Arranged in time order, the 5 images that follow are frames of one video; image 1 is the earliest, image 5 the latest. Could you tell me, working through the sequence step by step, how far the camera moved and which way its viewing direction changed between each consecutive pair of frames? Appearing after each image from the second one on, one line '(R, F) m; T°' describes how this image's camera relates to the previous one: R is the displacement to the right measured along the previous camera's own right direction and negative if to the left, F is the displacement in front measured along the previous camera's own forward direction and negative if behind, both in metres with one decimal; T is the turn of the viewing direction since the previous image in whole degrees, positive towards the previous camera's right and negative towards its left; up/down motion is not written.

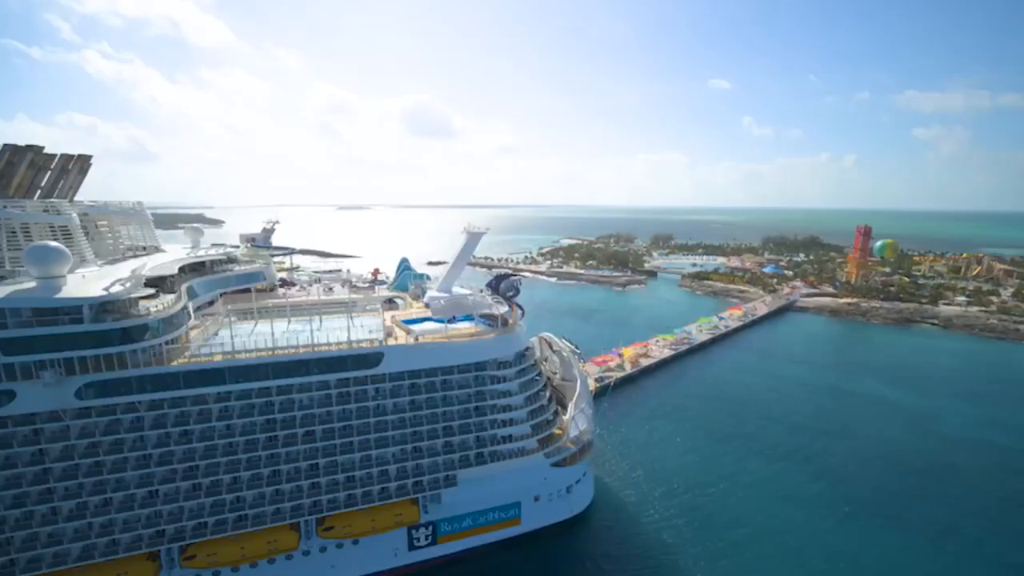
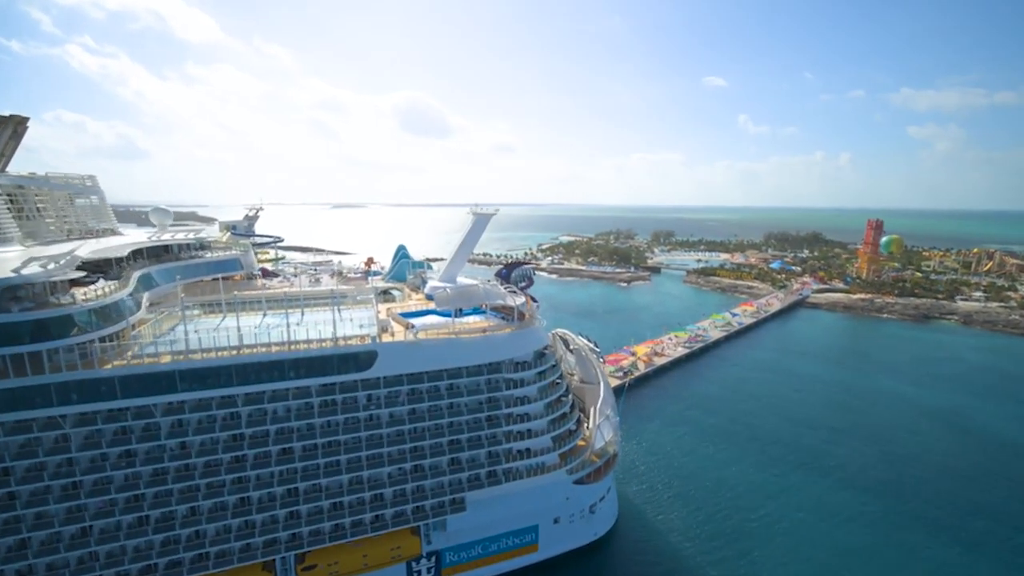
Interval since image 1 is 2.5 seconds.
(-0.7, +3.0) m; 0°
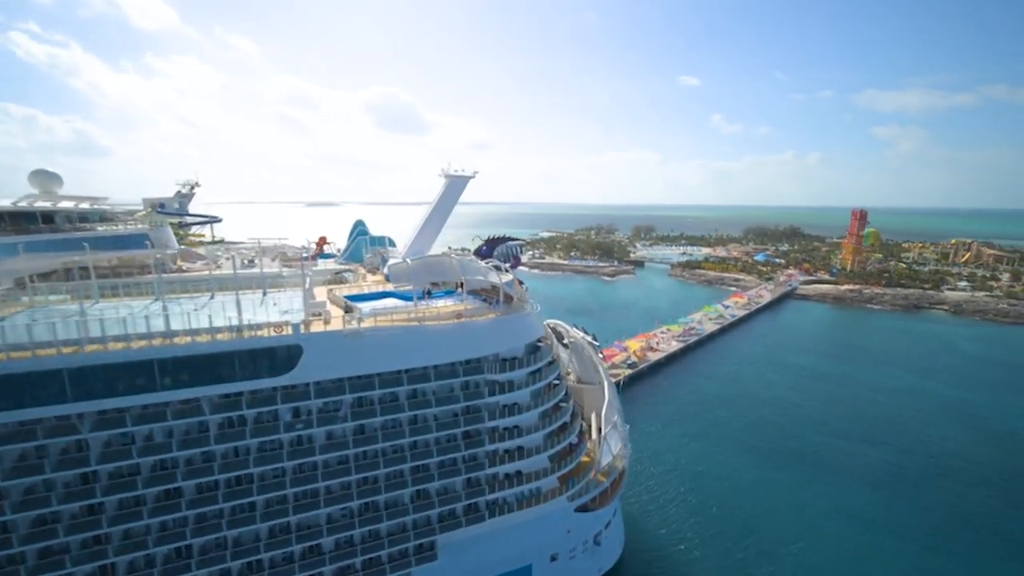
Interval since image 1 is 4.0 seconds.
(-0.1, +4.0) m; +2°
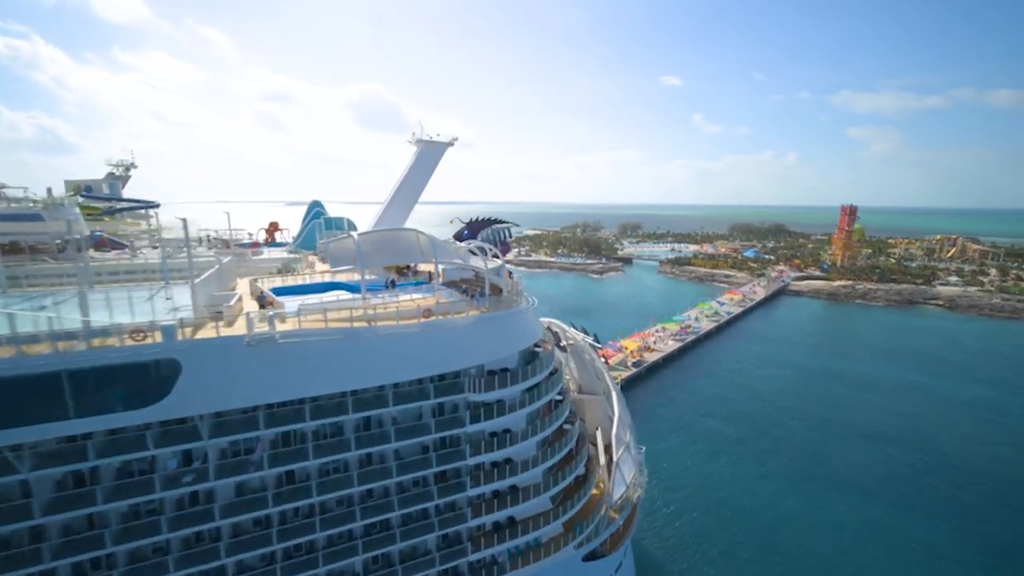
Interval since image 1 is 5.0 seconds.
(-0.1, +3.1) m; +2°
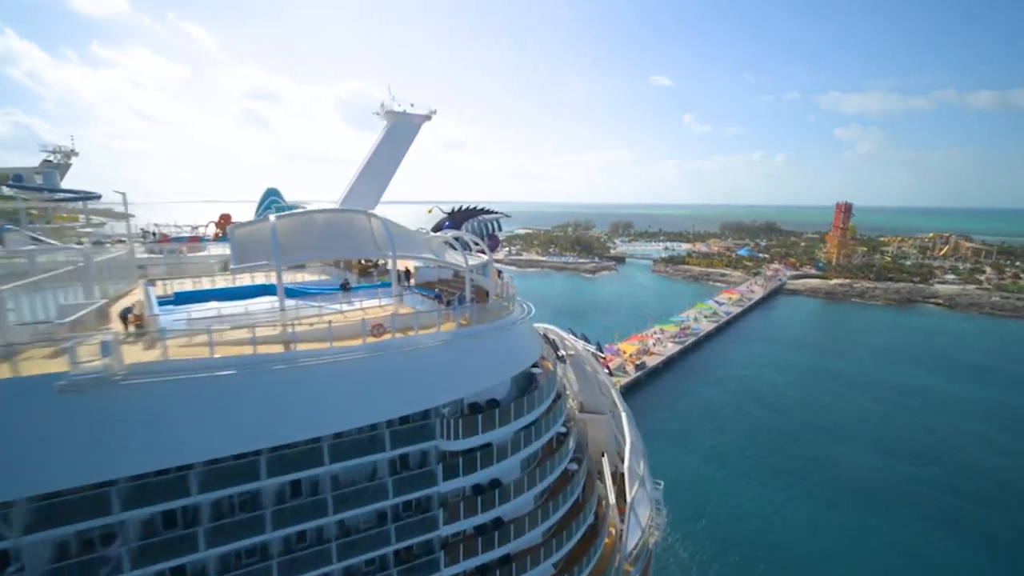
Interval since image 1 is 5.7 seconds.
(0.0, +2.3) m; +1°
